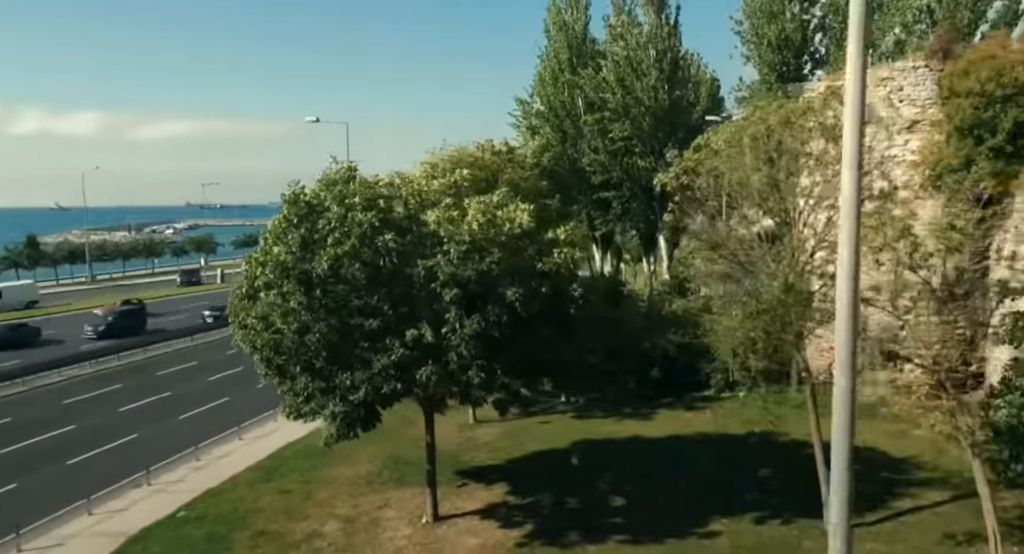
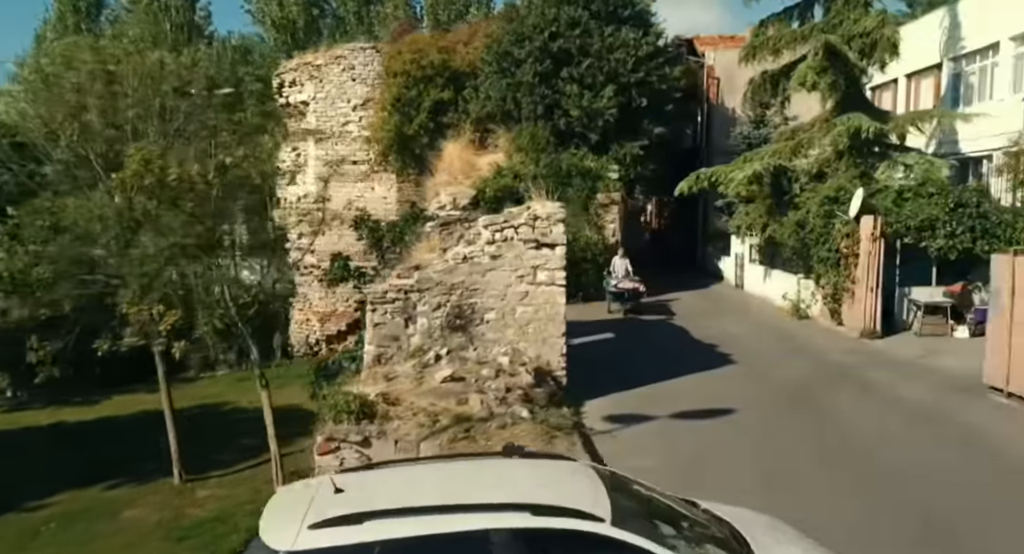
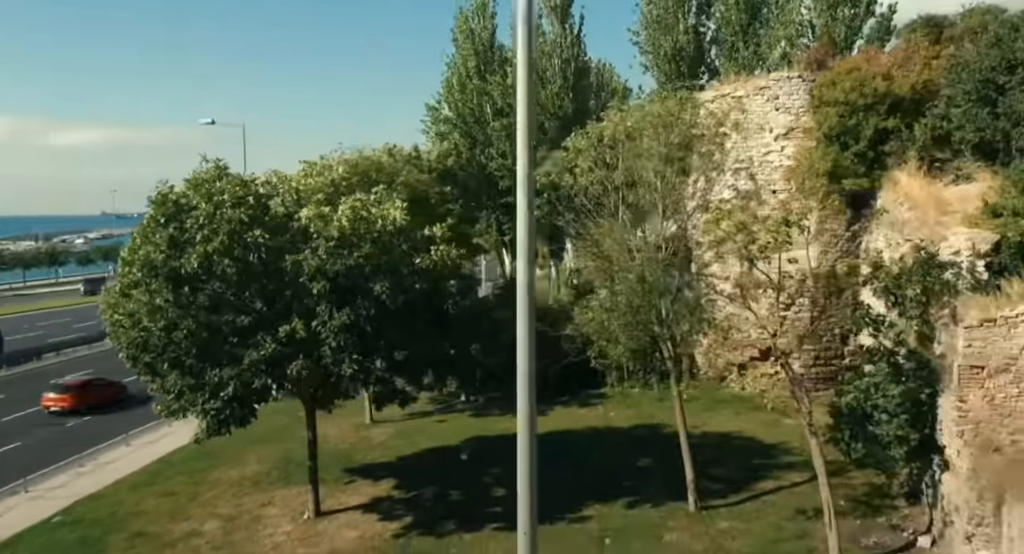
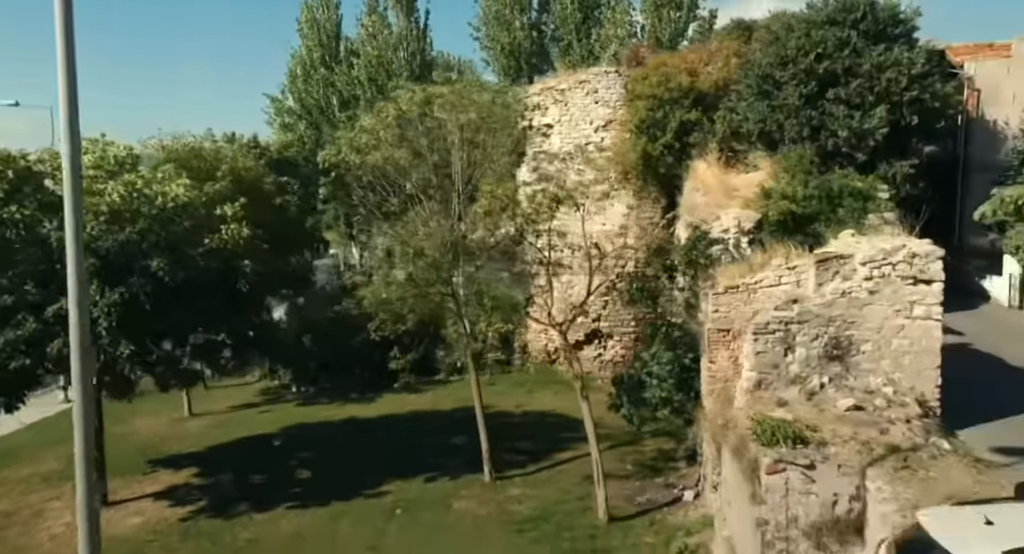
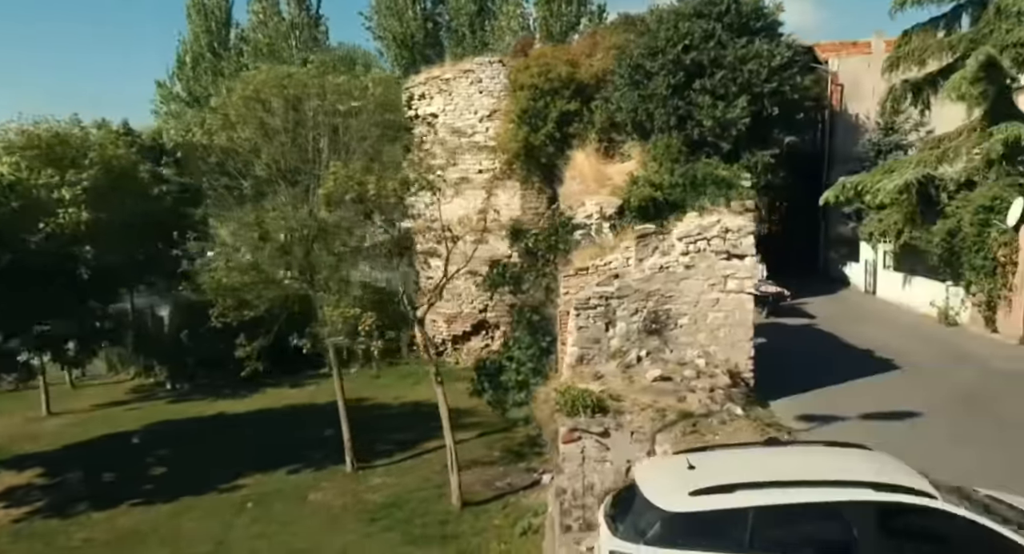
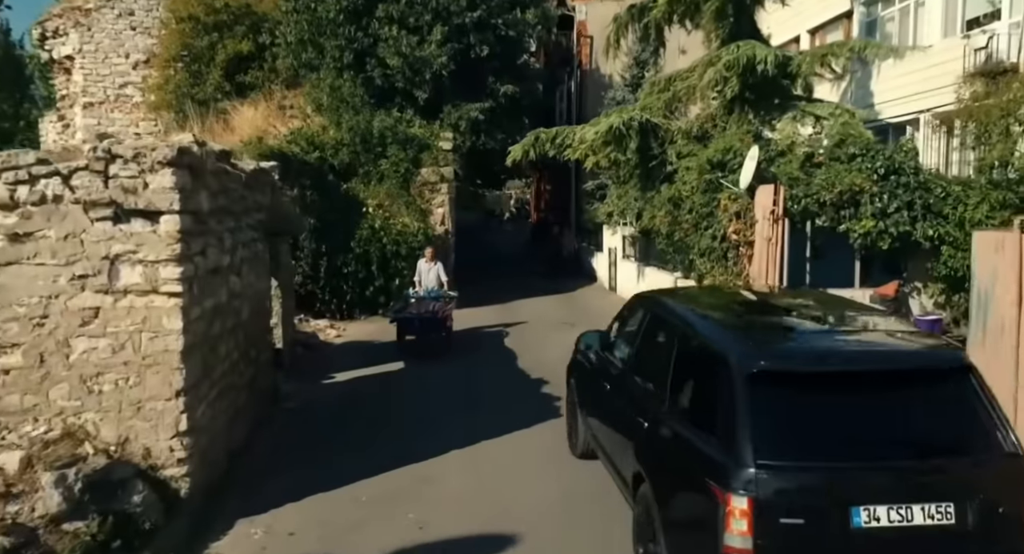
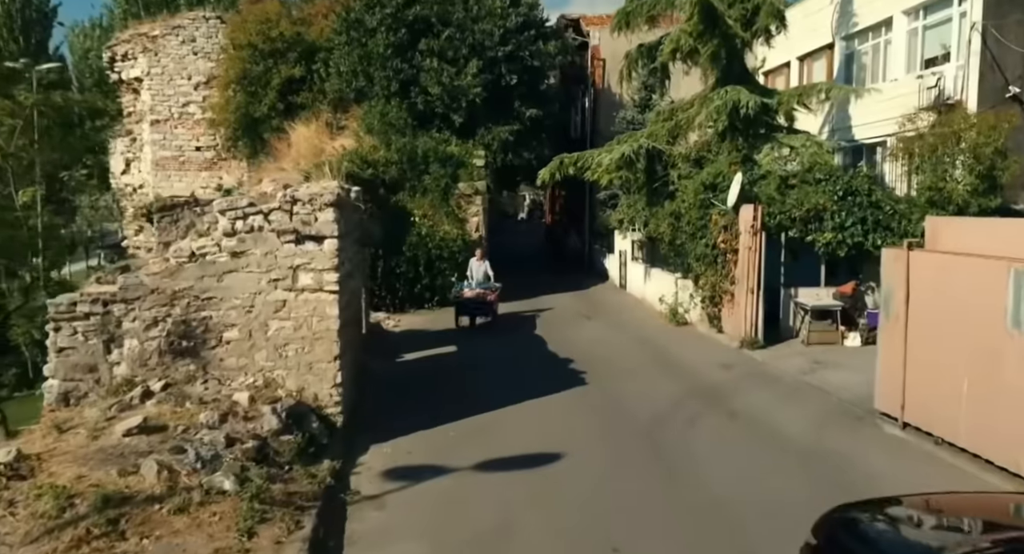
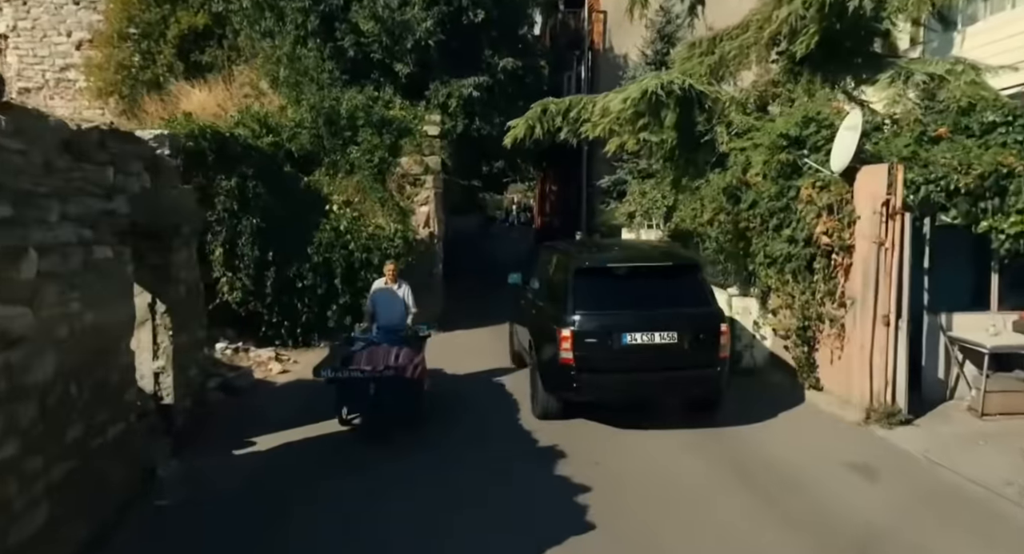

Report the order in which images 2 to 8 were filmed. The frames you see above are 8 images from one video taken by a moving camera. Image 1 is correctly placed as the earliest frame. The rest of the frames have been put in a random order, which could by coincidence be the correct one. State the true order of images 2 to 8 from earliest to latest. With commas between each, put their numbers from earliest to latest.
3, 4, 5, 2, 7, 6, 8
